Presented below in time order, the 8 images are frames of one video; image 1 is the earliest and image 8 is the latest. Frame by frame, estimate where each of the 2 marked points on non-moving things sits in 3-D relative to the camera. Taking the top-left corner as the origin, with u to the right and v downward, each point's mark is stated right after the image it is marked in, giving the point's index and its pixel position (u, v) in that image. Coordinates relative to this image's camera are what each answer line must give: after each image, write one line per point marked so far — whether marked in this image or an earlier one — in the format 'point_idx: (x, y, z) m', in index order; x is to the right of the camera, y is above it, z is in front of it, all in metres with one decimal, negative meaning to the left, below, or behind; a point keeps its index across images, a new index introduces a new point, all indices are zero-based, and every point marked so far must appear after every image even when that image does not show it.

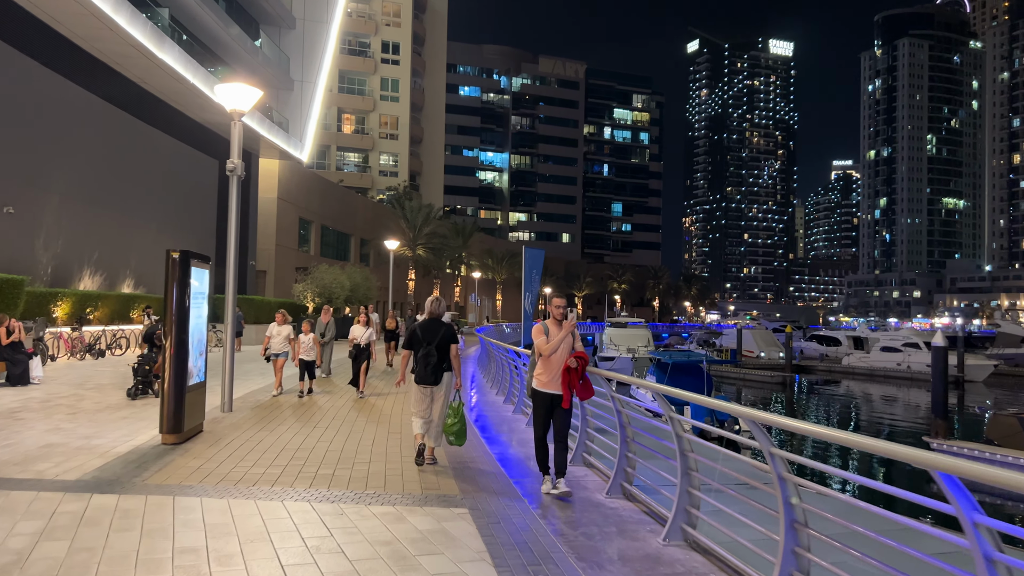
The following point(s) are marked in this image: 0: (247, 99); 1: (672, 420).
0: (-4.2, +3.0, +10.9) m
1: (+1.2, -1.0, +5.0) m
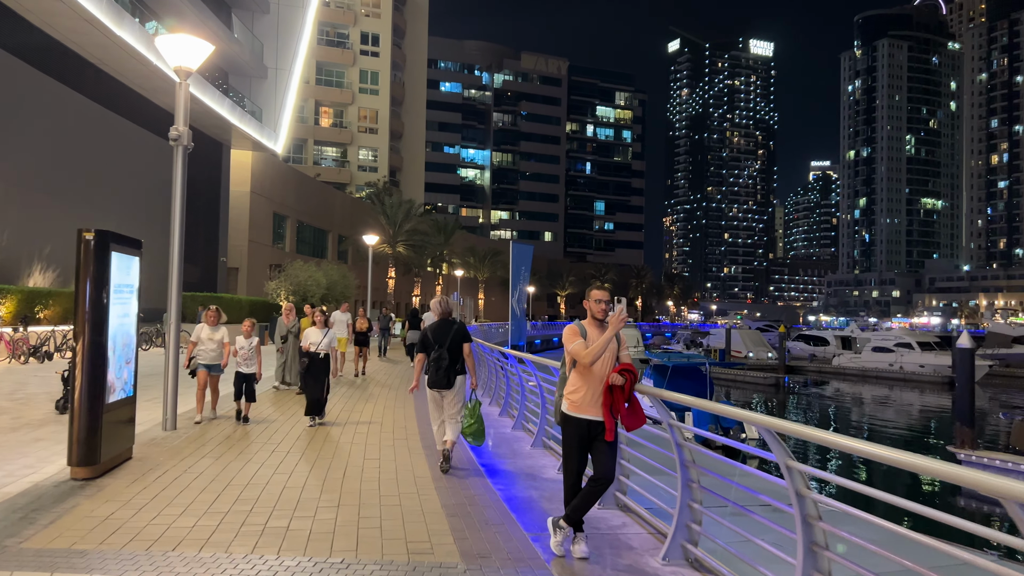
0: (-4.2, +3.1, +9.1) m
1: (+1.4, -0.9, +3.3) m
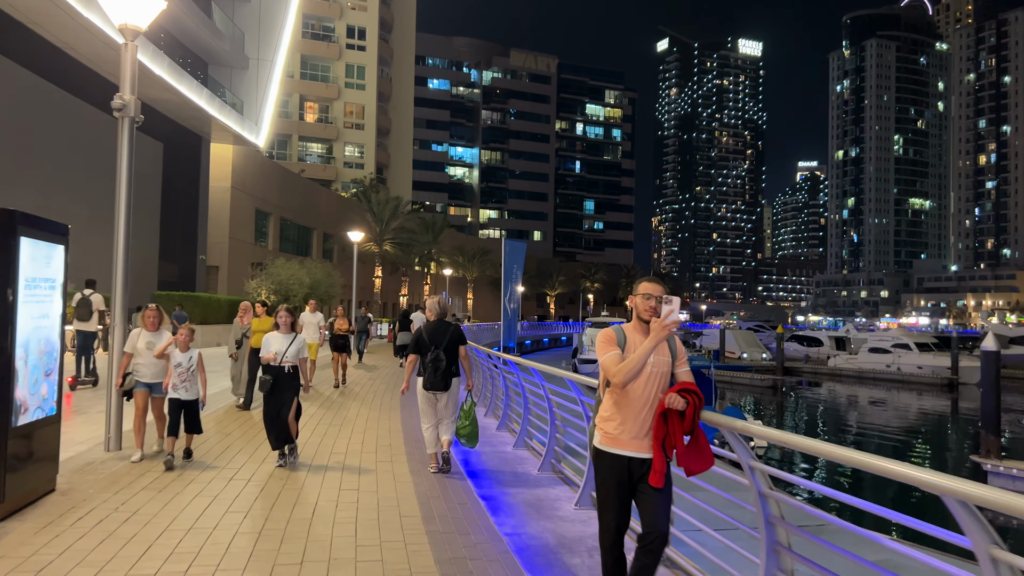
0: (-4.2, +3.2, +7.8) m
1: (+1.5, -0.8, +2.1) m
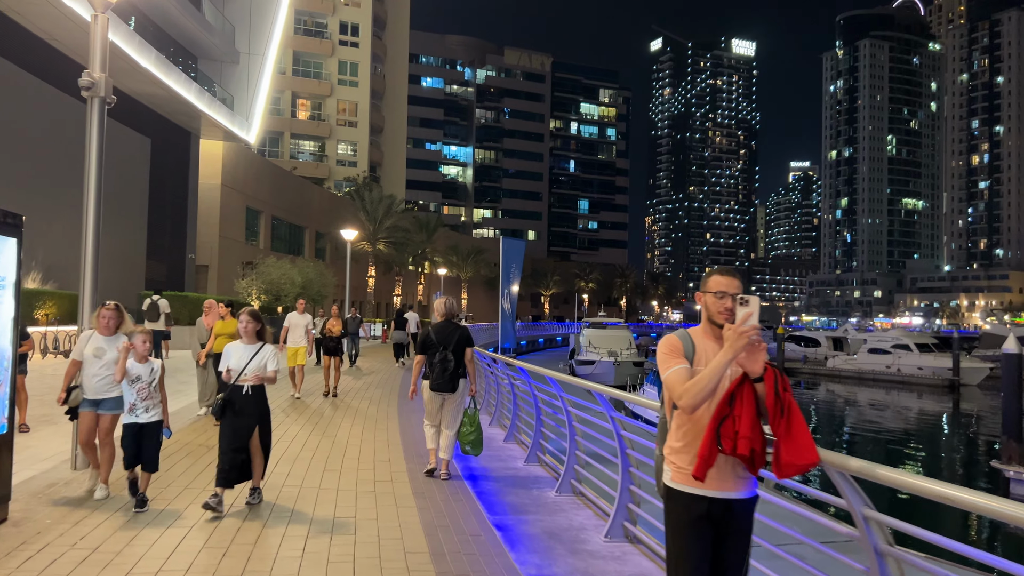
0: (-4.1, +3.1, +7.0) m
1: (+1.7, -0.9, +1.4) m
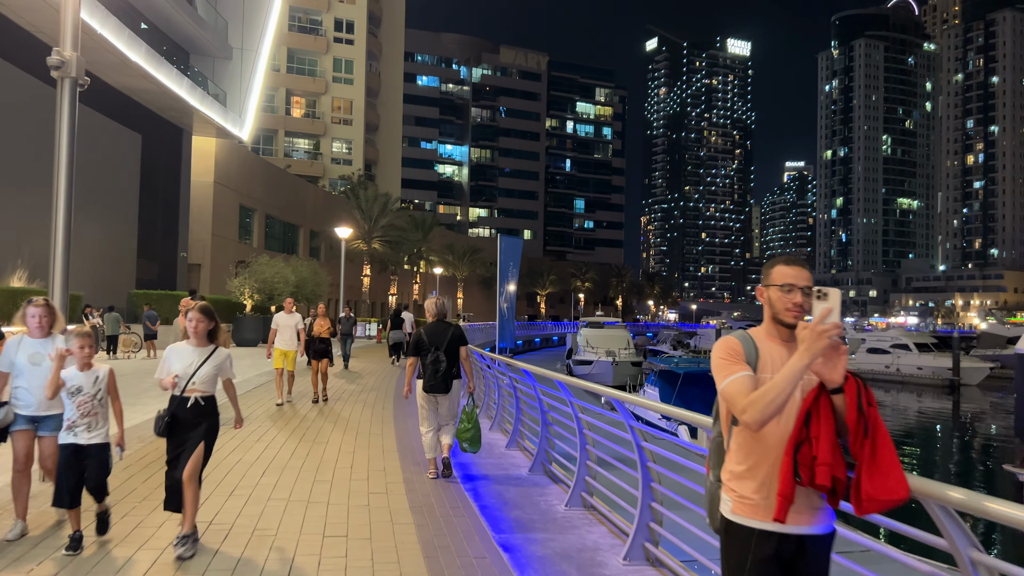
0: (-4.0, +3.2, +6.5) m
1: (+1.8, -0.8, +1.0) m
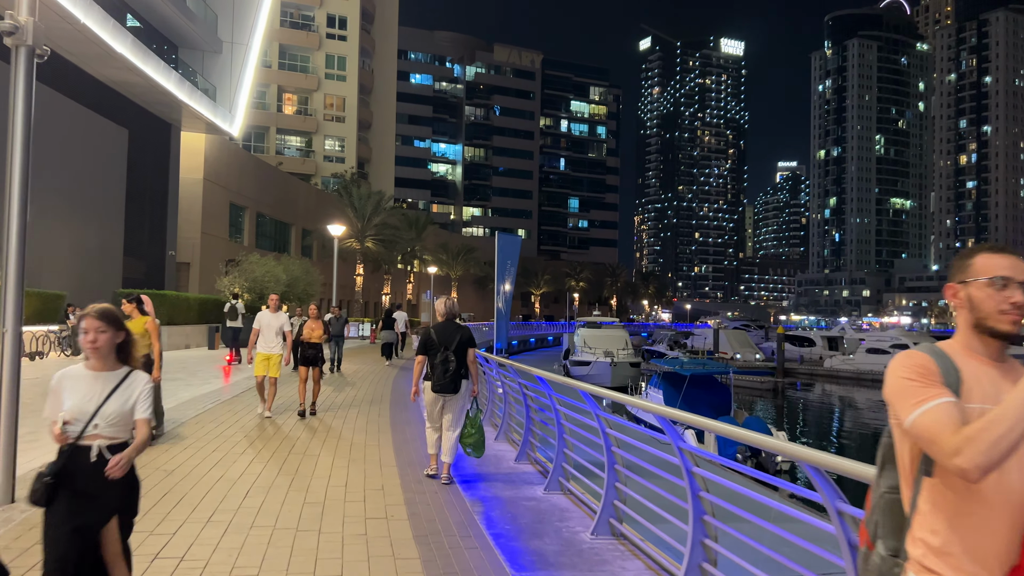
0: (-3.9, +3.2, +5.8) m
1: (+2.0, -0.8, +0.3) m
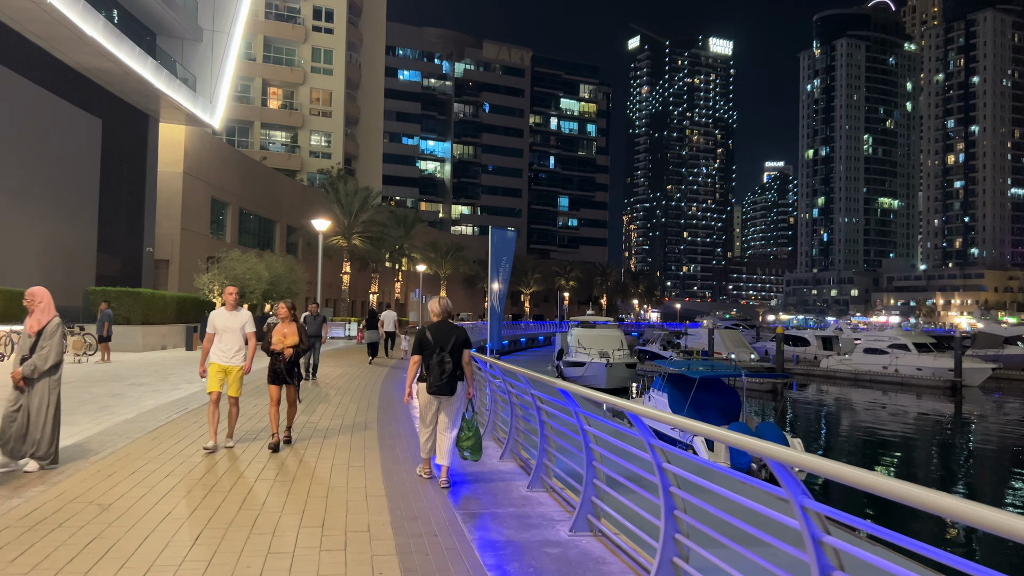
0: (-3.7, +3.3, +4.5) m
1: (+2.2, -0.8, -0.9) m
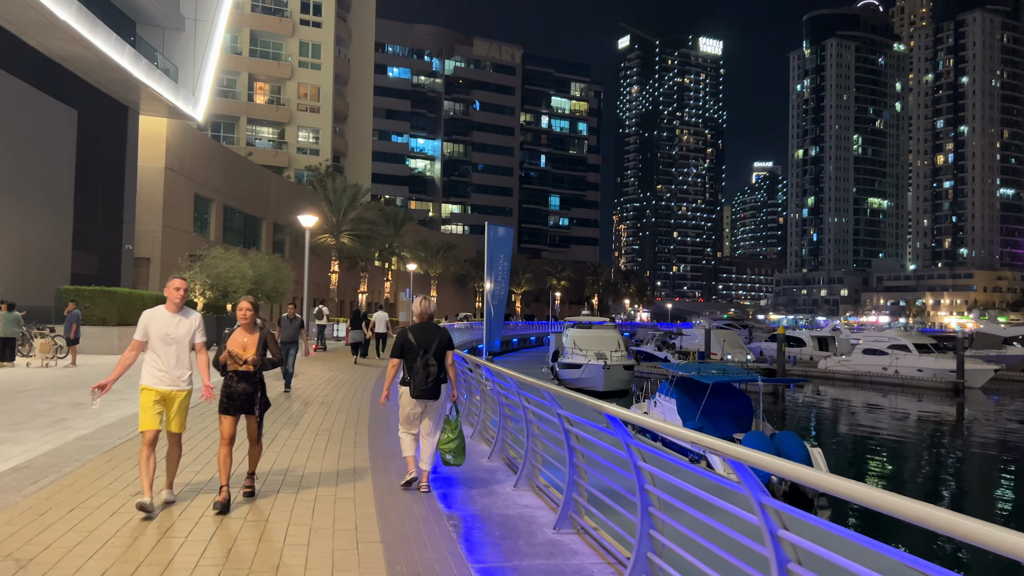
0: (-3.5, +3.3, +3.4) m
1: (+2.5, -0.8, -1.9) m
